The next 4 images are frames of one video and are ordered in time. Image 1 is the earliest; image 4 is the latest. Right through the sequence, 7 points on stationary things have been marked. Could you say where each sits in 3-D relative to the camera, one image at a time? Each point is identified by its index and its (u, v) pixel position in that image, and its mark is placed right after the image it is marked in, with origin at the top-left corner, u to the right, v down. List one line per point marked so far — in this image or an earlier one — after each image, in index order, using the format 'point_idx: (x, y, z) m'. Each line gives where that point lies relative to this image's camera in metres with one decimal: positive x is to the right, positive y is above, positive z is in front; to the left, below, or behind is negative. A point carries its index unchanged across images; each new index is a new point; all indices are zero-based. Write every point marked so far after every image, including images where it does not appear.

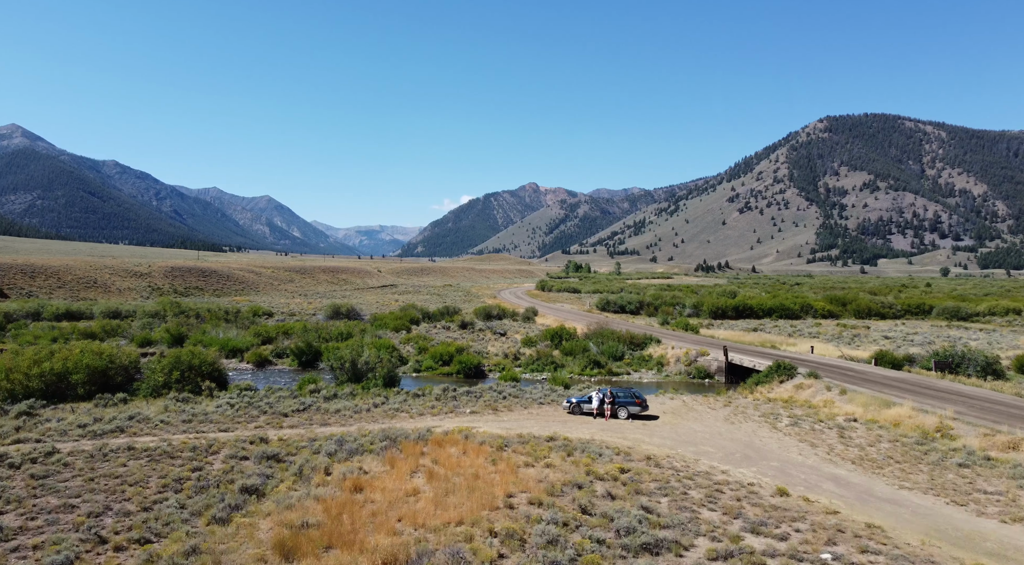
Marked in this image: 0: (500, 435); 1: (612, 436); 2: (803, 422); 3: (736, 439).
0: (-0.3, -4.0, +18.6) m
1: (+2.7, -4.1, +18.6) m
2: (+8.0, -3.9, +19.6) m
3: (+5.9, -4.2, +18.5) m
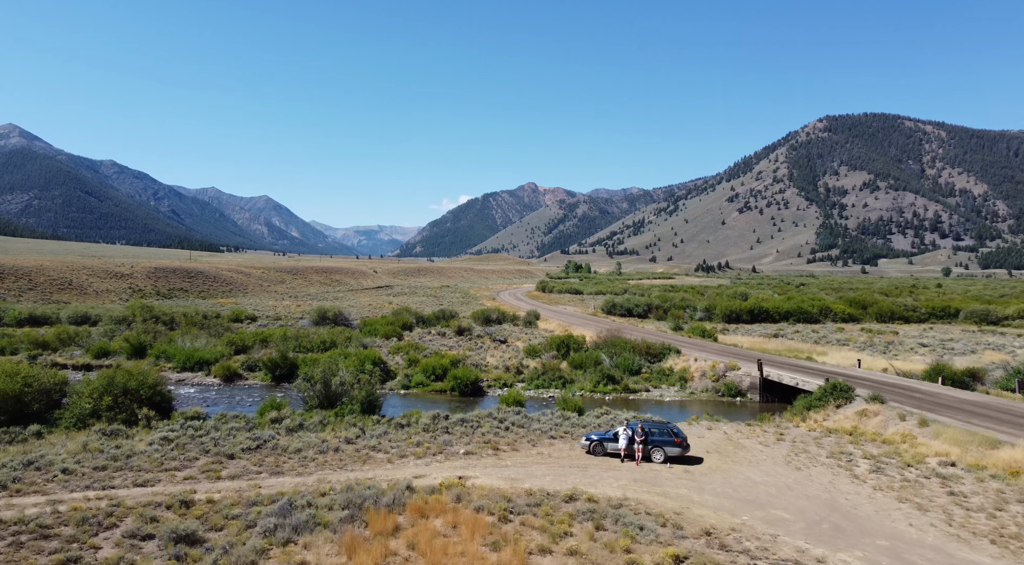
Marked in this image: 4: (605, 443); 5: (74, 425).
0: (-0.2, -4.2, +14.4) m
1: (+2.8, -4.3, +14.5) m
2: (+8.1, -4.0, +15.5) m
3: (+6.0, -4.3, +14.3) m
4: (+2.1, -3.7, +16.6) m
5: (-11.4, -3.7, +18.6) m
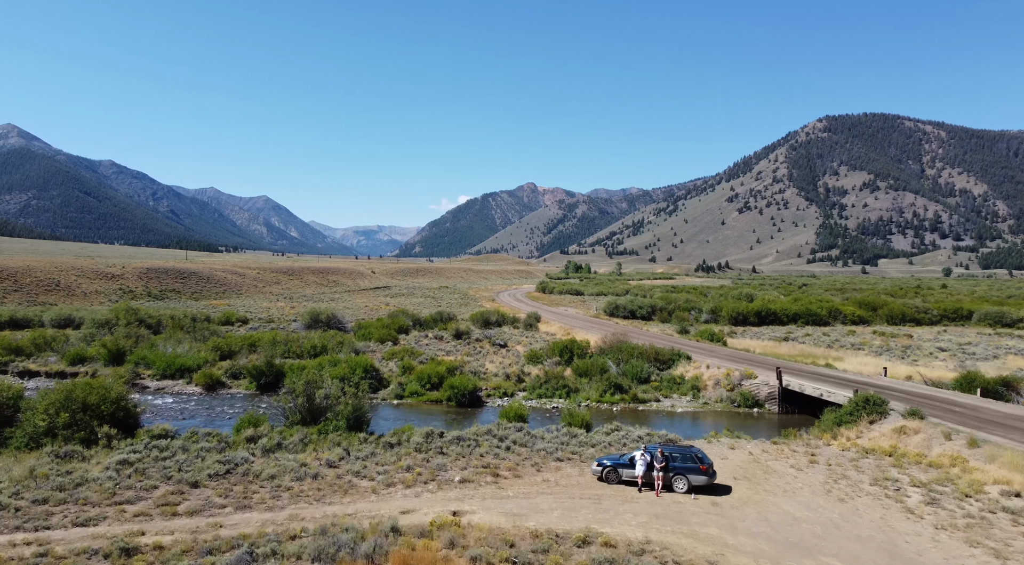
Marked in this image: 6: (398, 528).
0: (-0.1, -4.3, +12.5) m
1: (+2.9, -4.4, +12.6) m
2: (+8.2, -4.1, +13.6) m
3: (+6.0, -4.4, +12.4) m
4: (+2.2, -3.8, +14.7) m
5: (-11.3, -3.8, +16.7) m
6: (-2.0, -4.2, +12.5) m
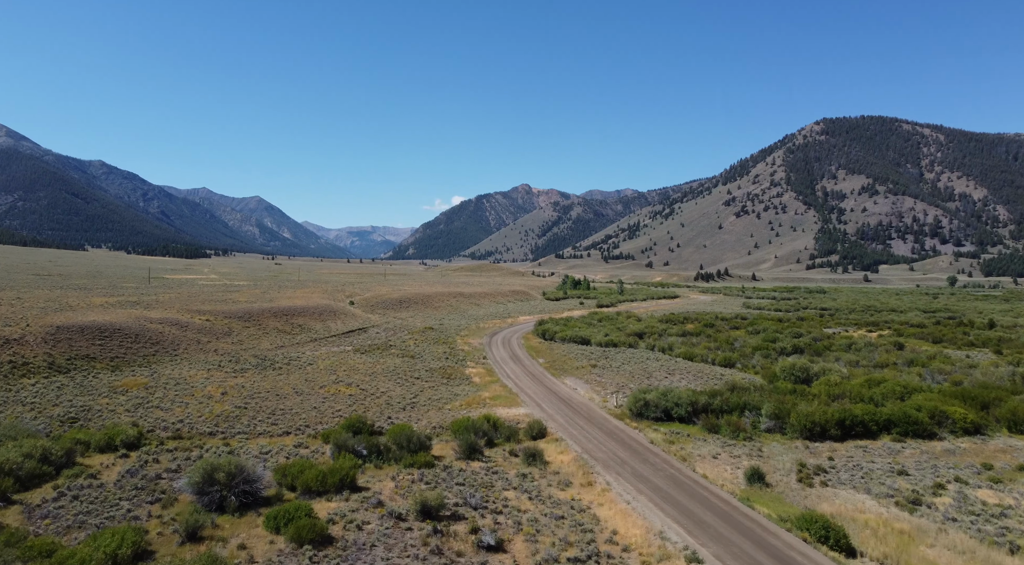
0: (0.0, -10.5, -3.9) m
1: (+3.0, -10.6, -3.8) m
2: (+8.3, -10.3, -2.7) m
3: (+6.2, -10.6, -3.9) m
4: (+2.3, -10.0, -1.7) m
5: (-11.2, -10.0, +0.2) m
6: (-1.9, -10.4, -3.9) m
